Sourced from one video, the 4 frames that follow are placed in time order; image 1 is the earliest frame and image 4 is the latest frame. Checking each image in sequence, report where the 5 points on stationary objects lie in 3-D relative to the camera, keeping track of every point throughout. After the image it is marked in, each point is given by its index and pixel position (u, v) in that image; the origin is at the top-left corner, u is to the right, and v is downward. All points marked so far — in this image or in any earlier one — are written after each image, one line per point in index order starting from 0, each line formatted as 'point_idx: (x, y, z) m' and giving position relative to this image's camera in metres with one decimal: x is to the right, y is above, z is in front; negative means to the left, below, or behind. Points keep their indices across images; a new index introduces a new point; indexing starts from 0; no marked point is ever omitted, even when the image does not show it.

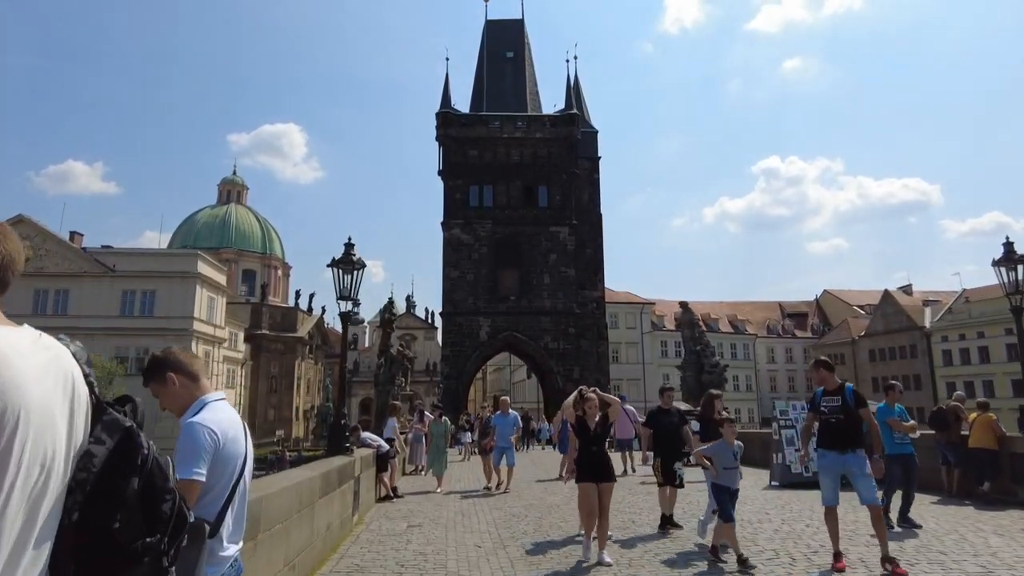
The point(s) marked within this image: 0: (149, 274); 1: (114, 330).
0: (-10.2, +0.4, +19.8) m
1: (-11.0, -1.1, +19.5) m
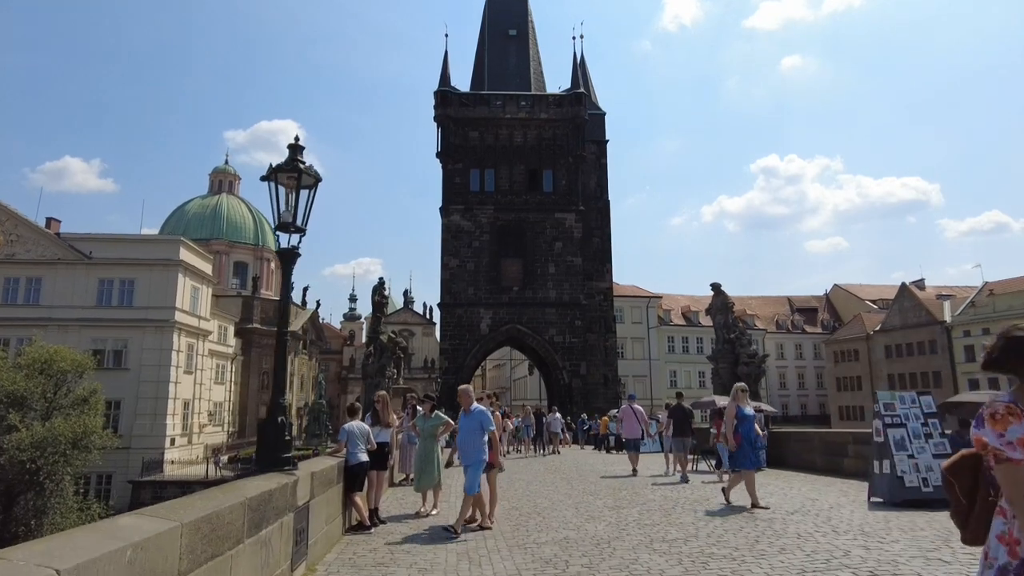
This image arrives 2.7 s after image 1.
0: (-10.1, +0.7, +18.6) m
1: (-11.0, -0.8, +18.3) m
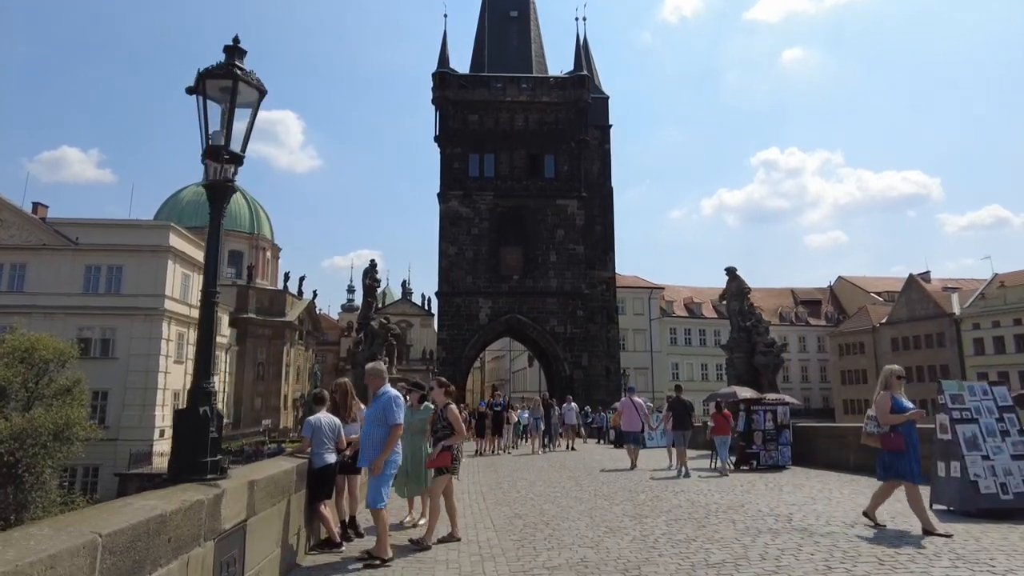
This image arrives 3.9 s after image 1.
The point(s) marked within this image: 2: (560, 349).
0: (-10.1, +1.0, +18.0) m
1: (-11.0, -0.5, +17.8) m
2: (+1.3, -1.7, +19.7) m
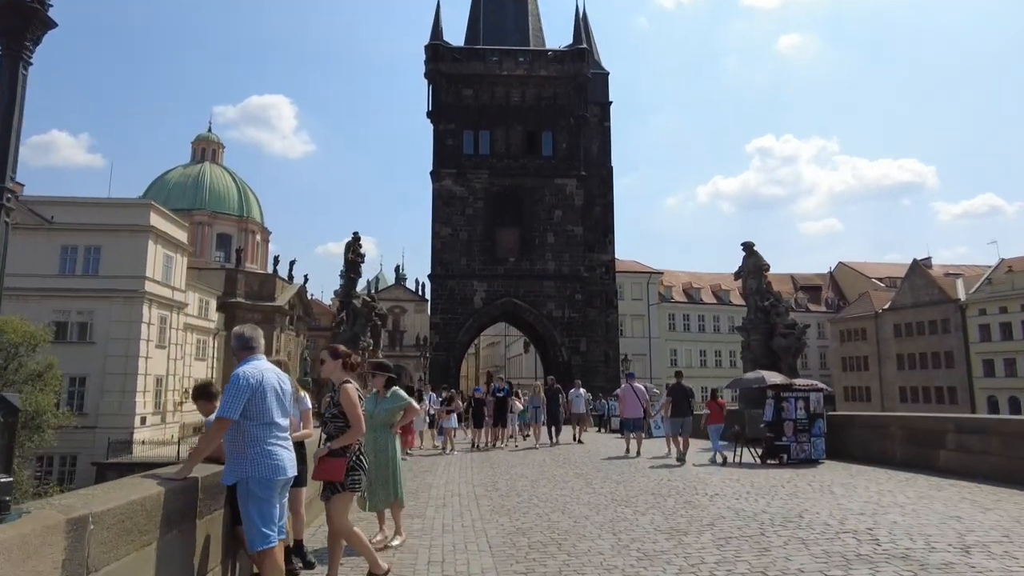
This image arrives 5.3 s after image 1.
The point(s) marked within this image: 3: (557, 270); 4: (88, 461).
0: (-10.2, +1.5, +17.3) m
1: (-11.1, -0.1, +17.0) m
2: (+1.2, -1.2, +19.0) m
3: (+1.2, +0.5, +19.4) m
4: (-9.6, -3.9, +16.0) m
